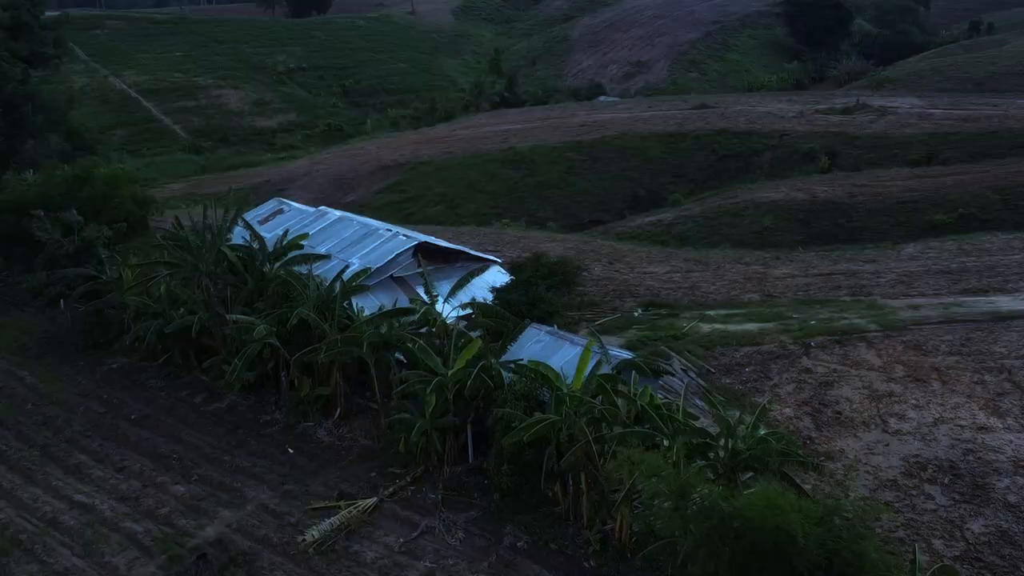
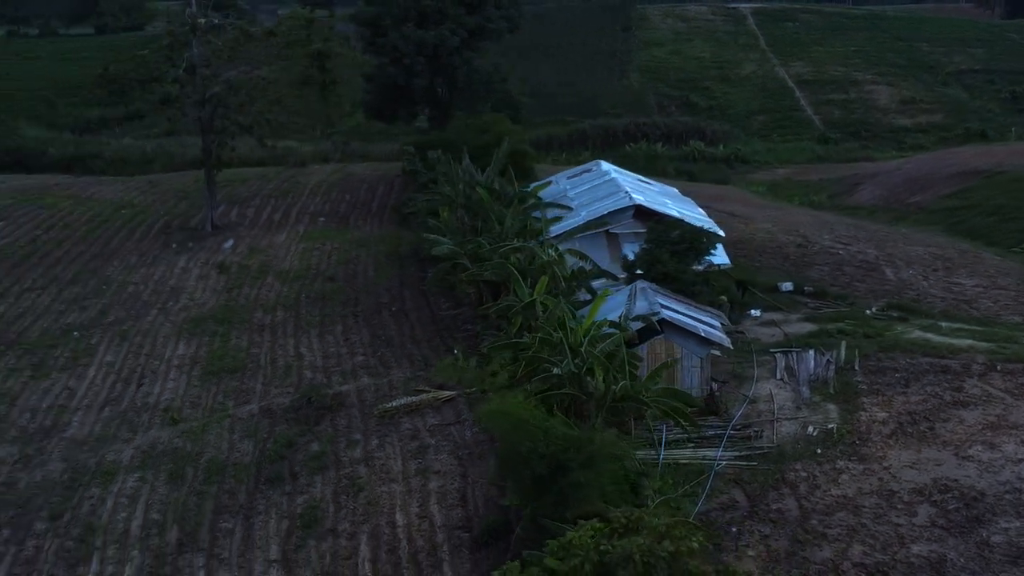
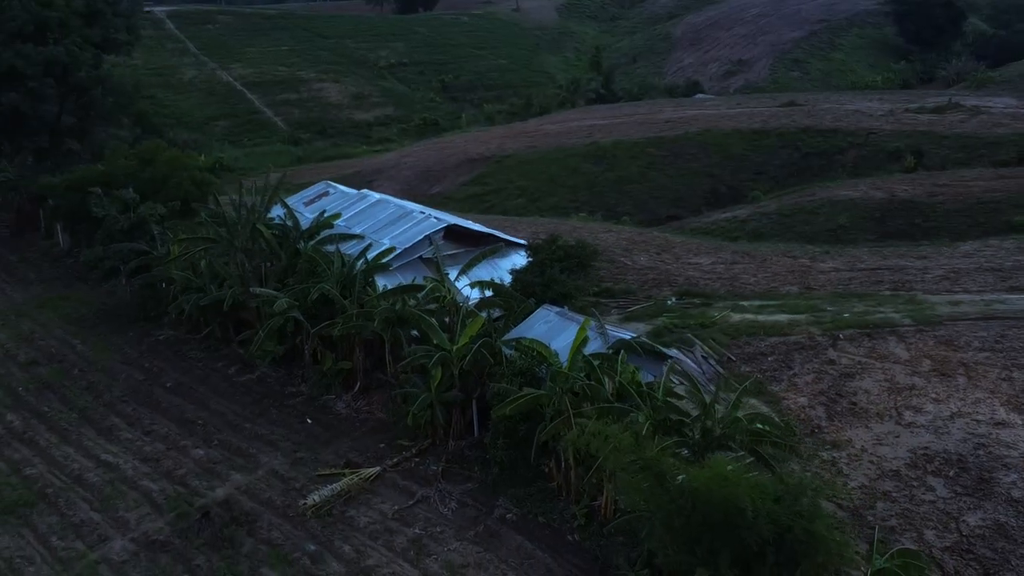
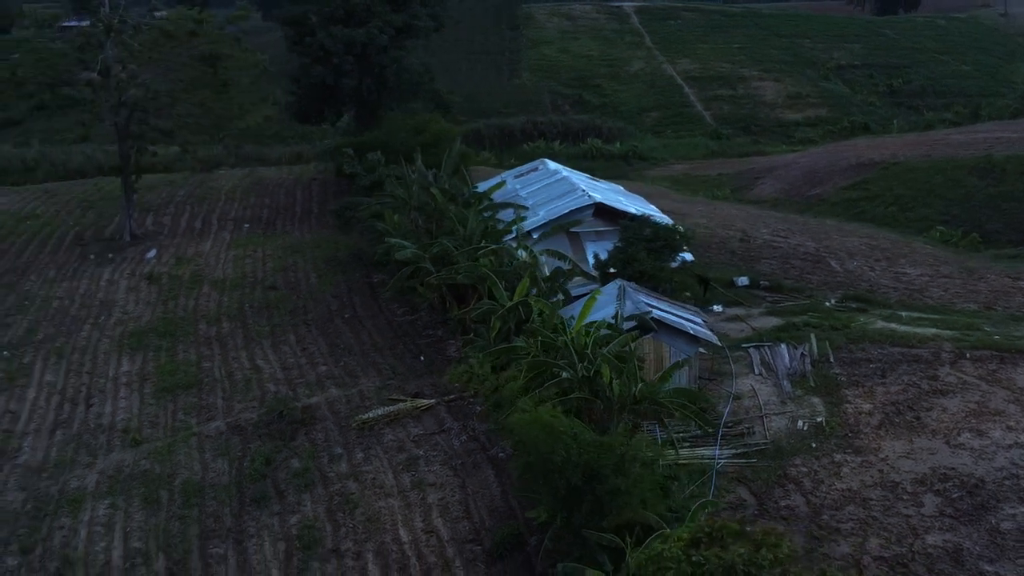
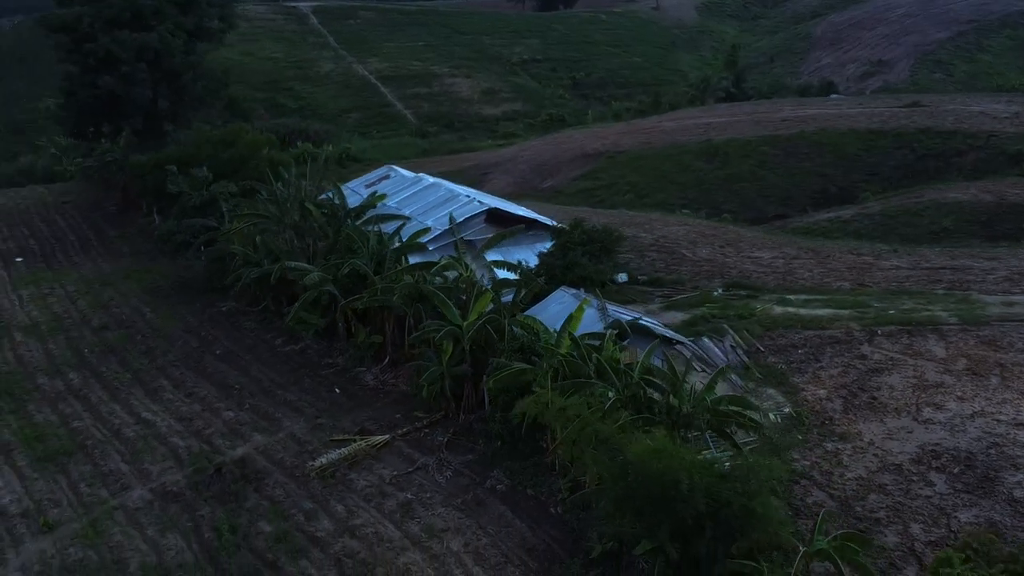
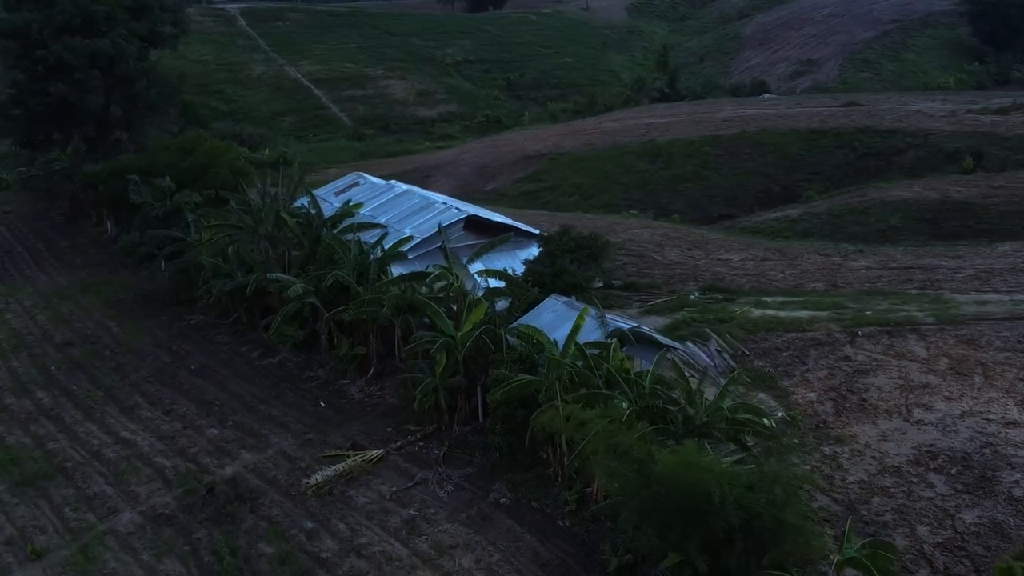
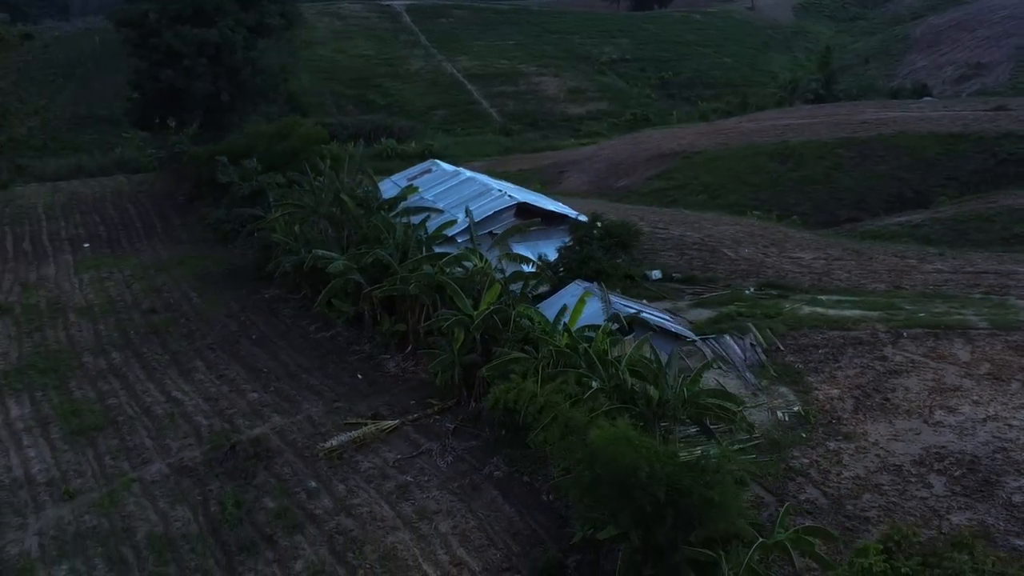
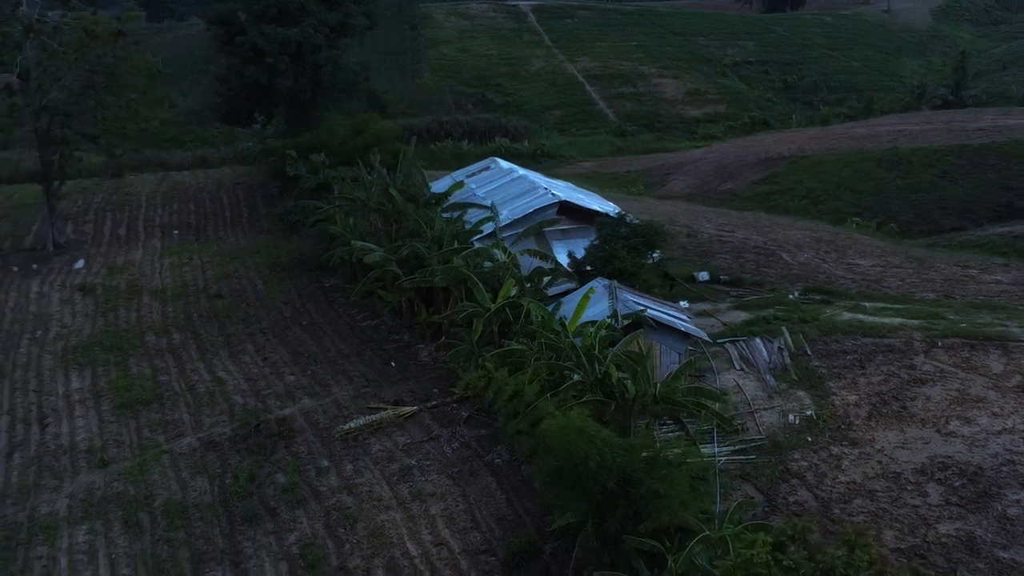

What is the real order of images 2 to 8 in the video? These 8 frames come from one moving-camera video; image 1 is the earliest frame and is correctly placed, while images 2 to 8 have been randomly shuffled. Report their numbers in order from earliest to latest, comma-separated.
3, 6, 5, 7, 8, 4, 2
